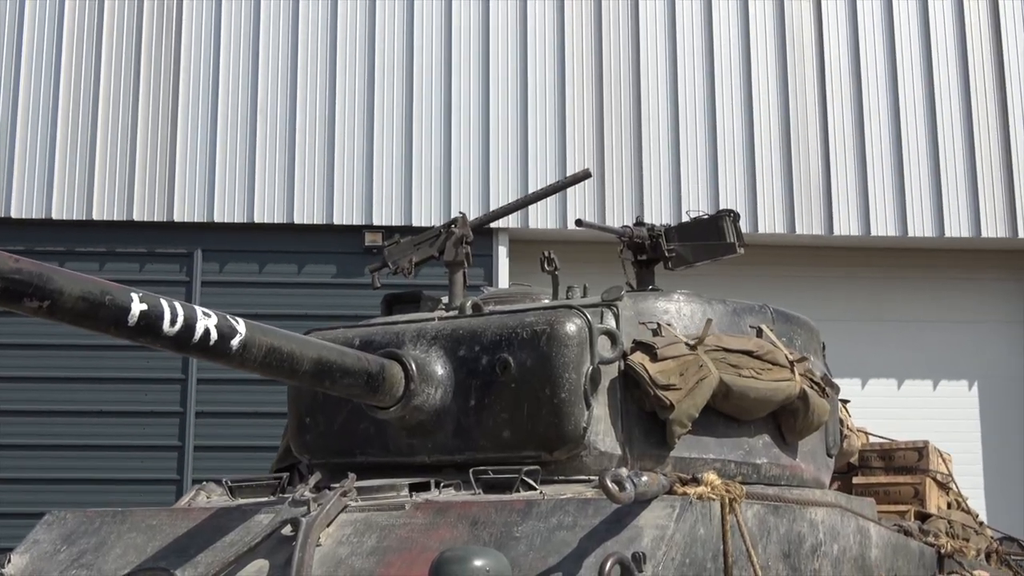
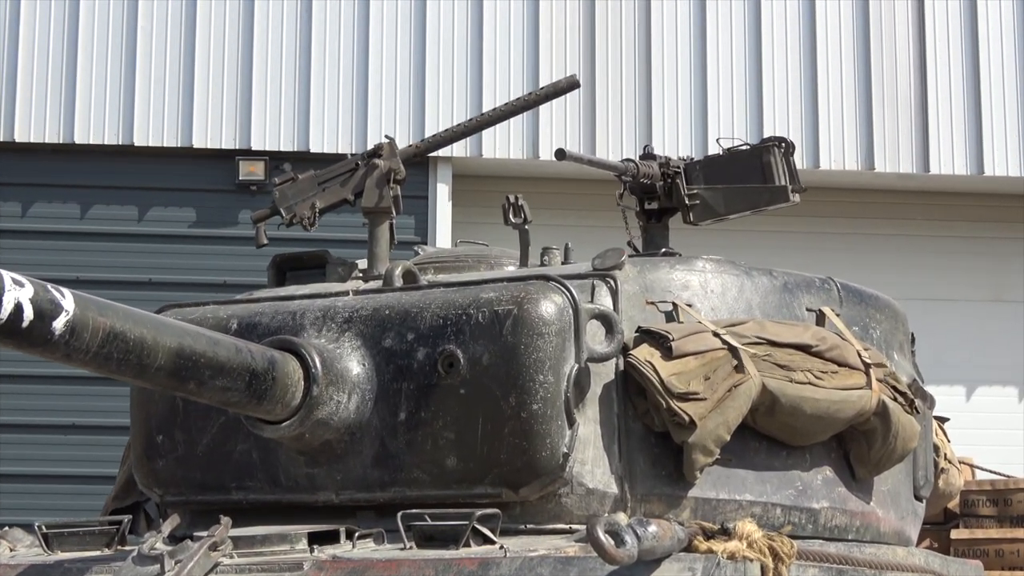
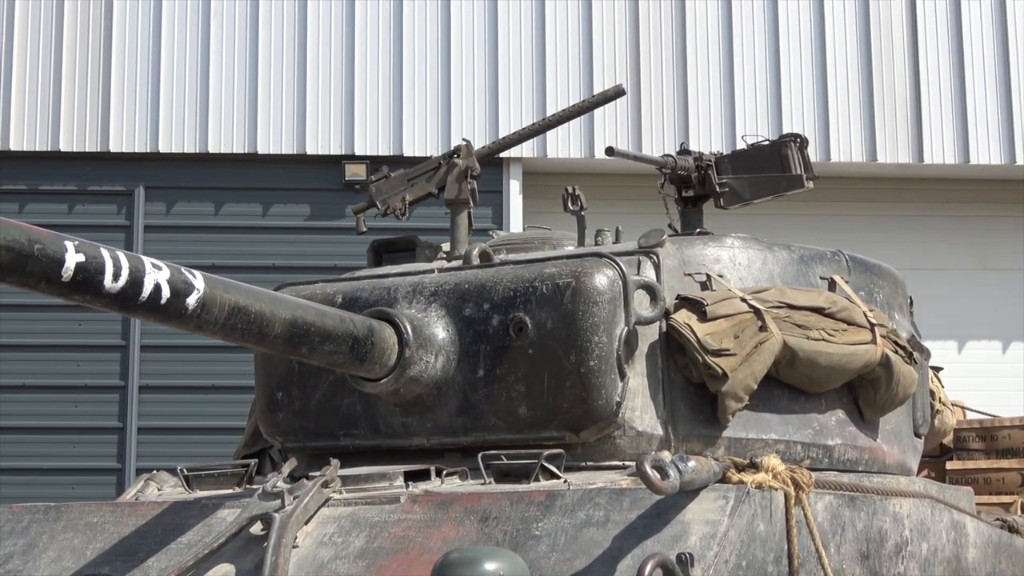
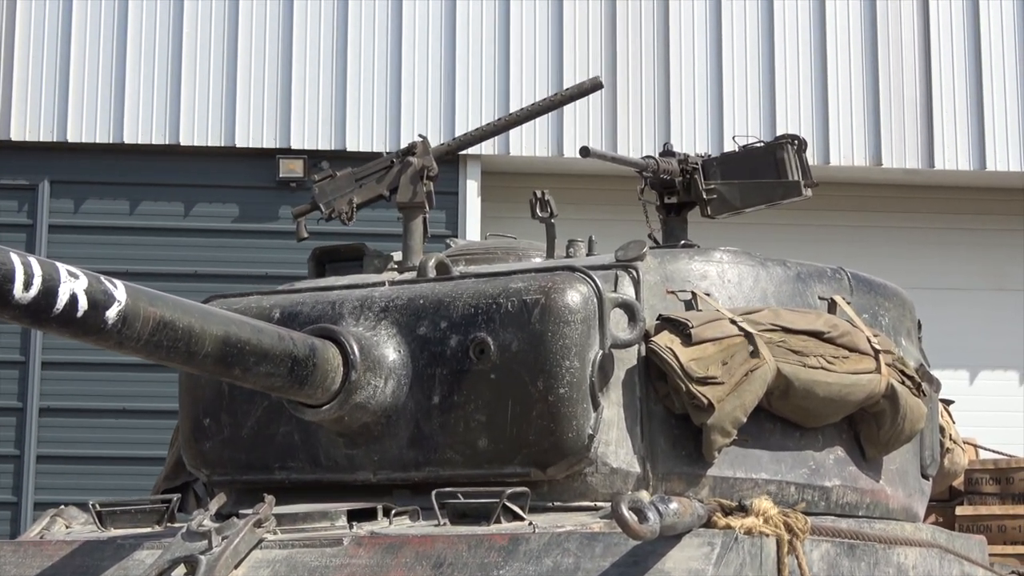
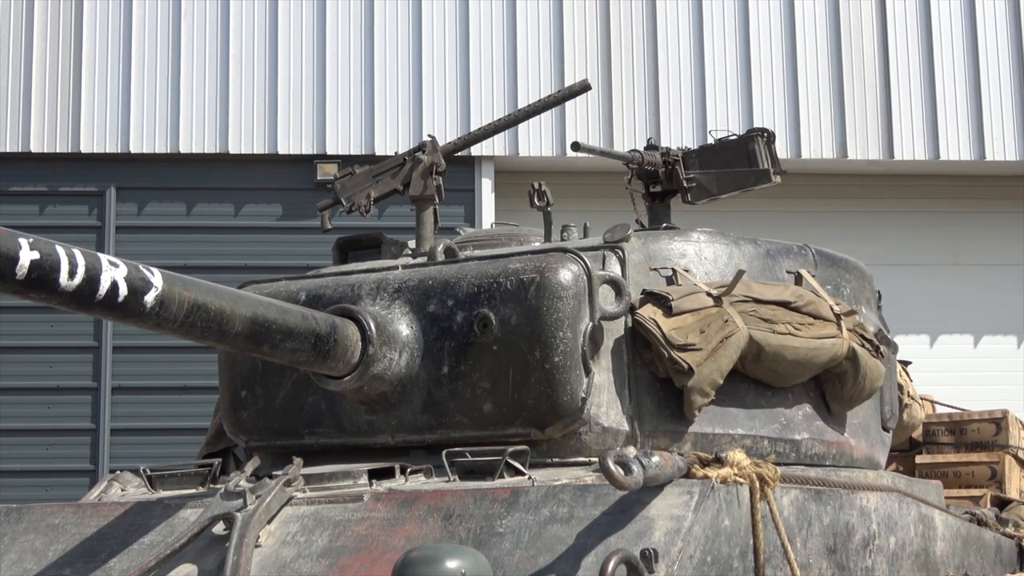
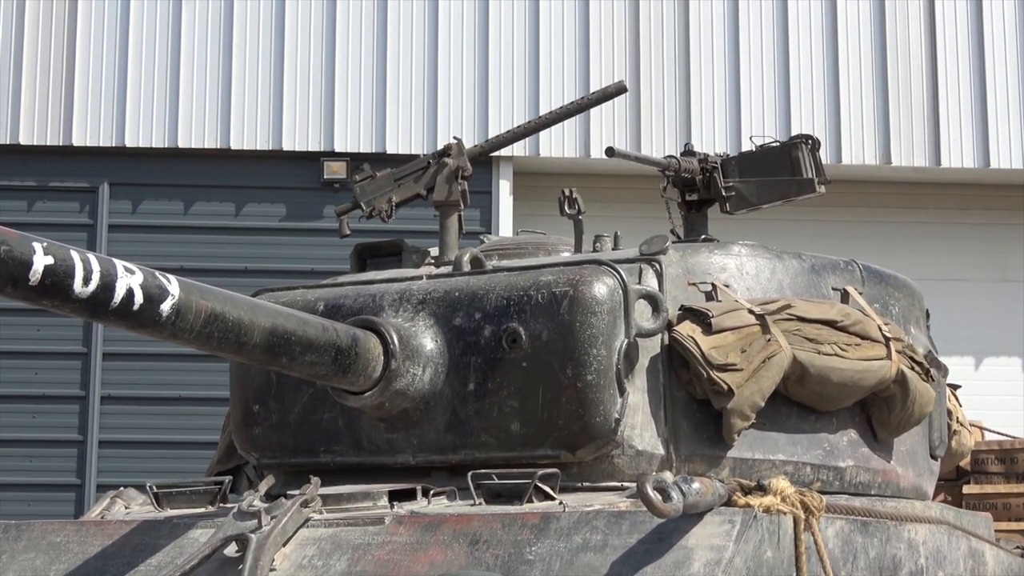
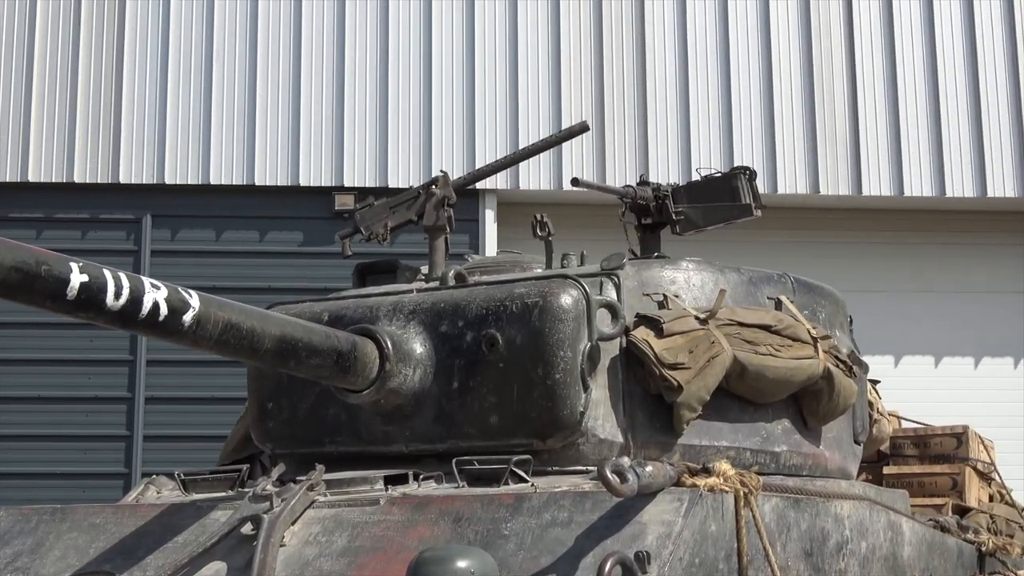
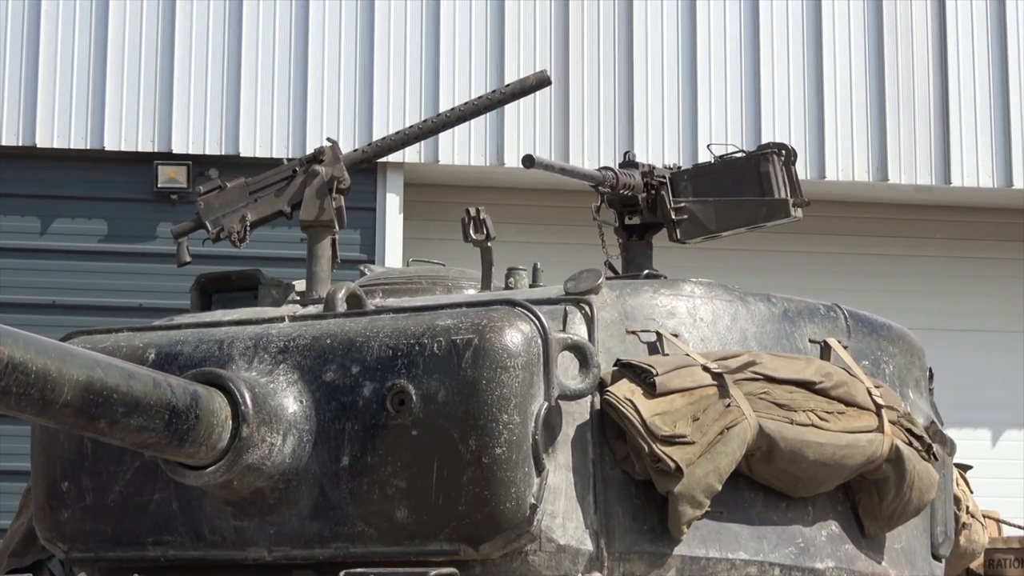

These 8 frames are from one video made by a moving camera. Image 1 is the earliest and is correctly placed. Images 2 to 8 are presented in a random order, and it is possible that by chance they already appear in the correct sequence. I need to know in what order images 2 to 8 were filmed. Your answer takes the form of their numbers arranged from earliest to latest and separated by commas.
7, 5, 3, 6, 4, 2, 8
